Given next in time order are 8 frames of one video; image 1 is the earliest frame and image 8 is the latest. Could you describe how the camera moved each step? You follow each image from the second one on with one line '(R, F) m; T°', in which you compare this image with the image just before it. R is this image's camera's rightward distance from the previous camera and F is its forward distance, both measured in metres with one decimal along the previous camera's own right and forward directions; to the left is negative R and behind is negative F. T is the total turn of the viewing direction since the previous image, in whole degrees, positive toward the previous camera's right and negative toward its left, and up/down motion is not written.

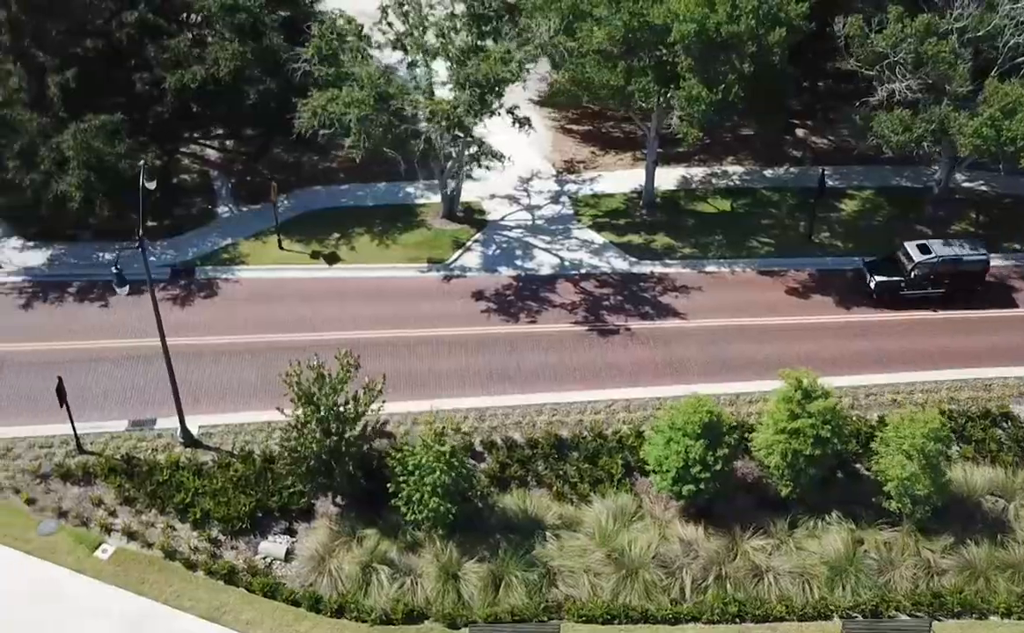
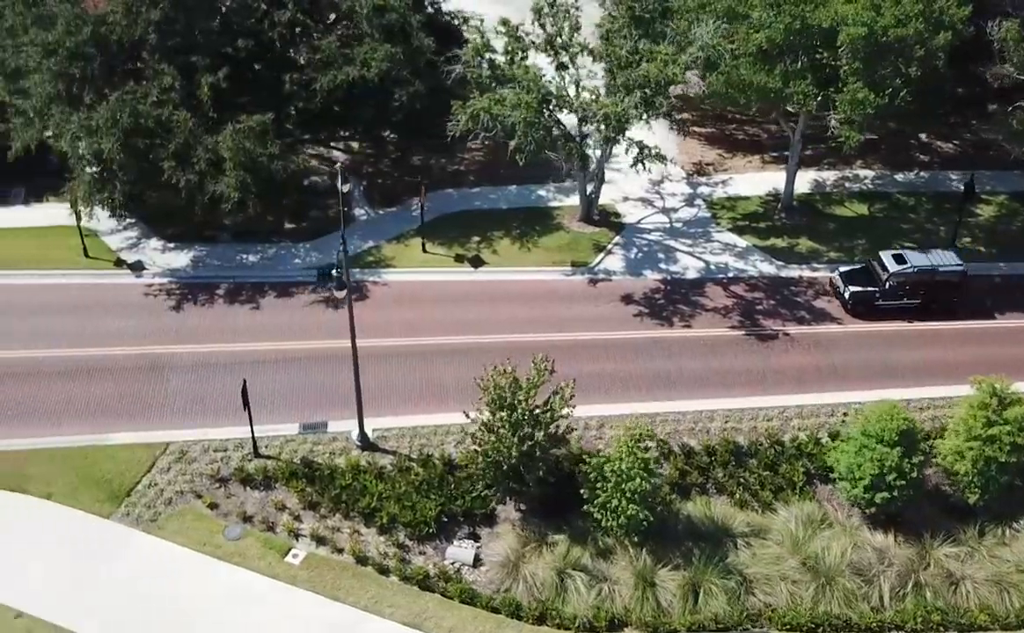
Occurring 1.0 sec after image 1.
(-3.7, +0.2) m; 0°
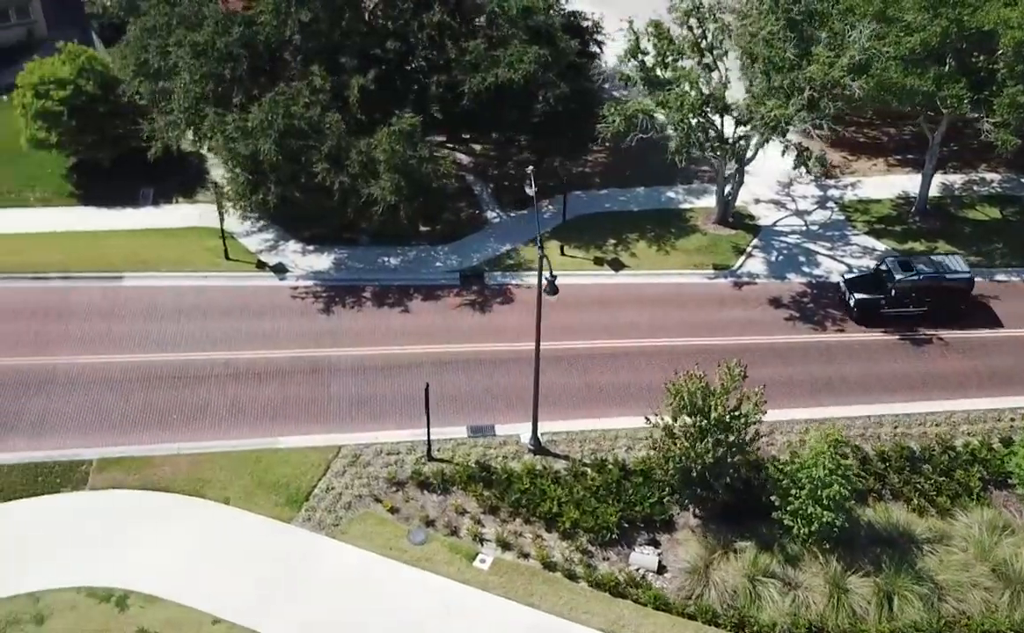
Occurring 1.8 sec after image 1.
(-3.5, +0.1) m; 0°
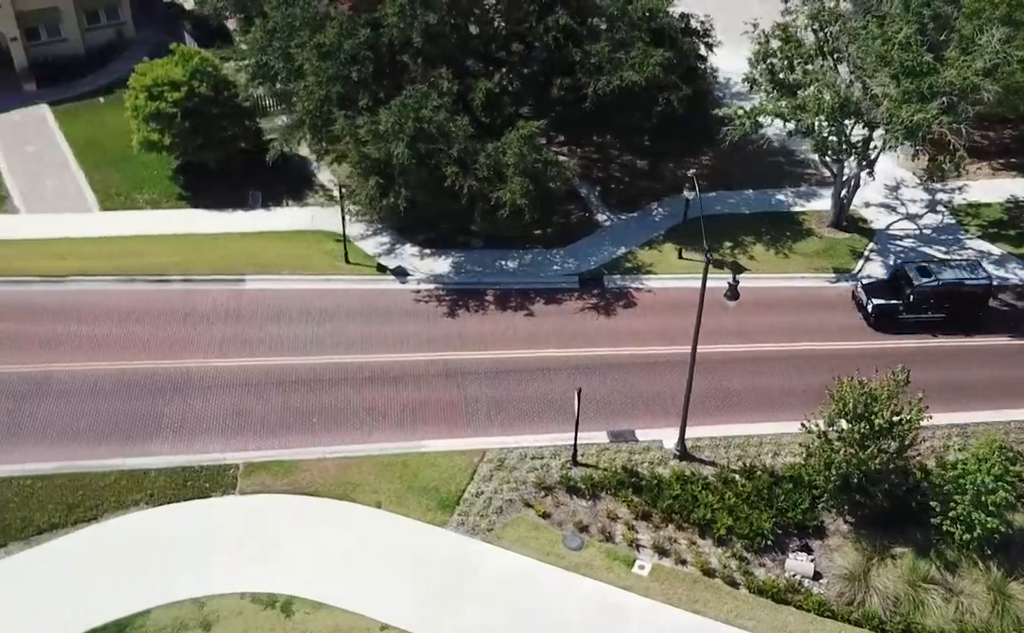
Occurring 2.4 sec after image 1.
(-3.0, +0.1) m; 0°
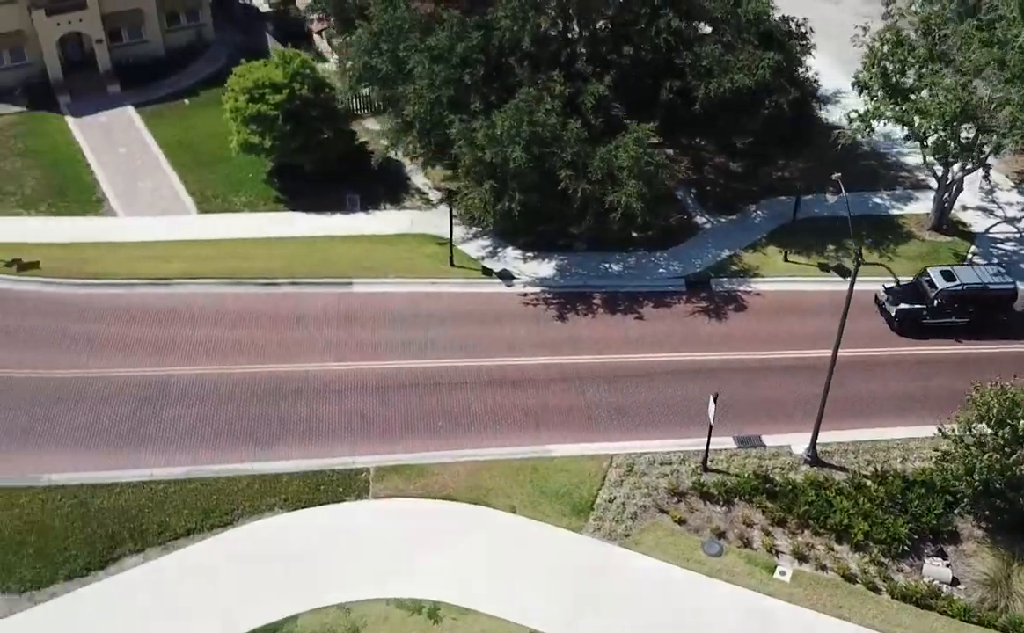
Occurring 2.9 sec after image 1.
(-2.6, +0.1) m; 0°
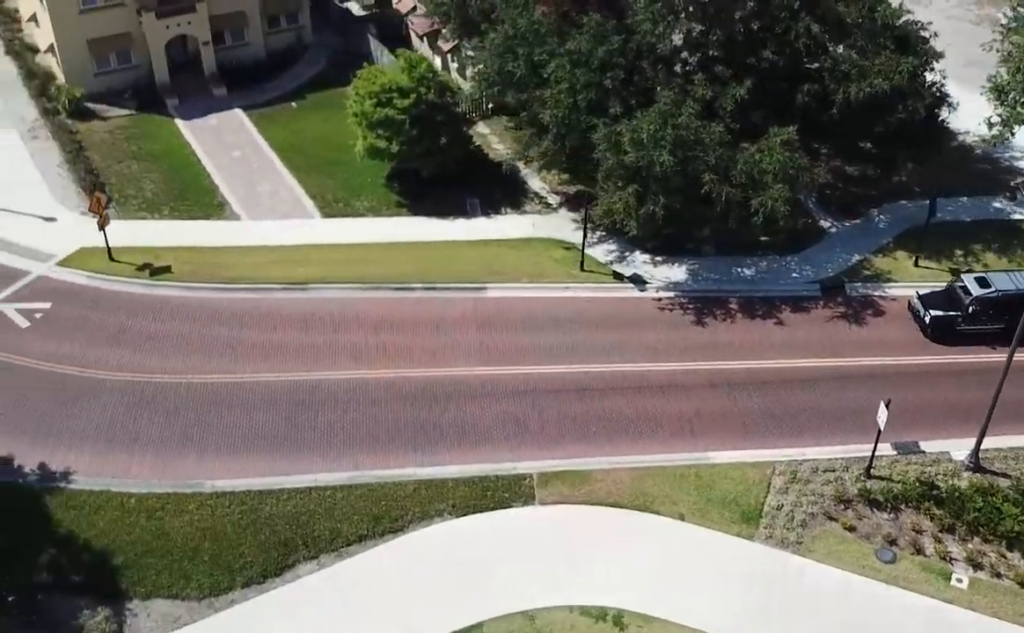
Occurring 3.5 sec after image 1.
(-3.3, +0.1) m; 0°
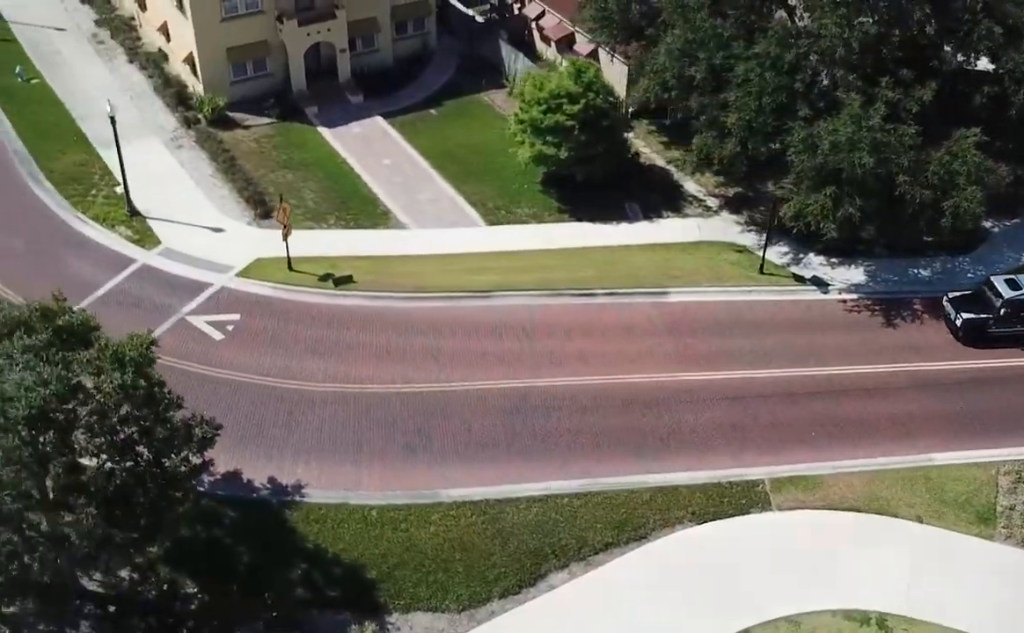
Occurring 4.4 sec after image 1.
(-5.0, +0.1) m; +1°
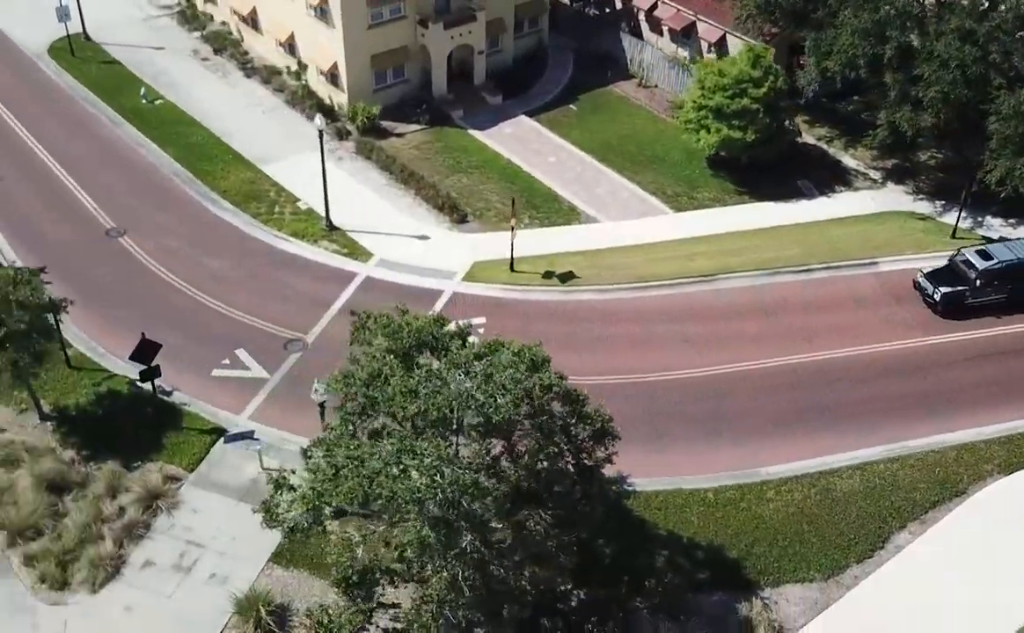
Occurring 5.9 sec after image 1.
(-8.6, 0.0) m; +6°
